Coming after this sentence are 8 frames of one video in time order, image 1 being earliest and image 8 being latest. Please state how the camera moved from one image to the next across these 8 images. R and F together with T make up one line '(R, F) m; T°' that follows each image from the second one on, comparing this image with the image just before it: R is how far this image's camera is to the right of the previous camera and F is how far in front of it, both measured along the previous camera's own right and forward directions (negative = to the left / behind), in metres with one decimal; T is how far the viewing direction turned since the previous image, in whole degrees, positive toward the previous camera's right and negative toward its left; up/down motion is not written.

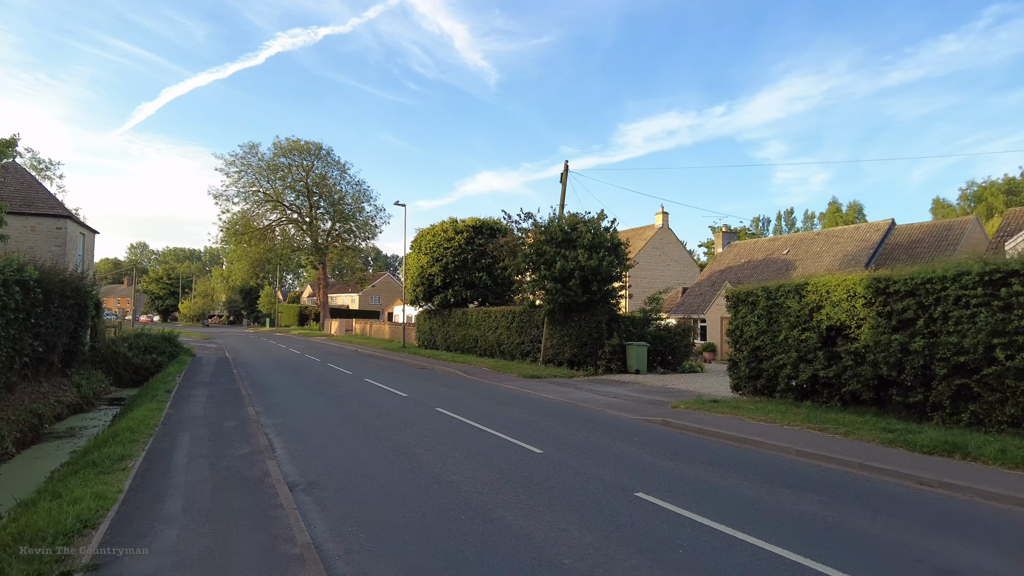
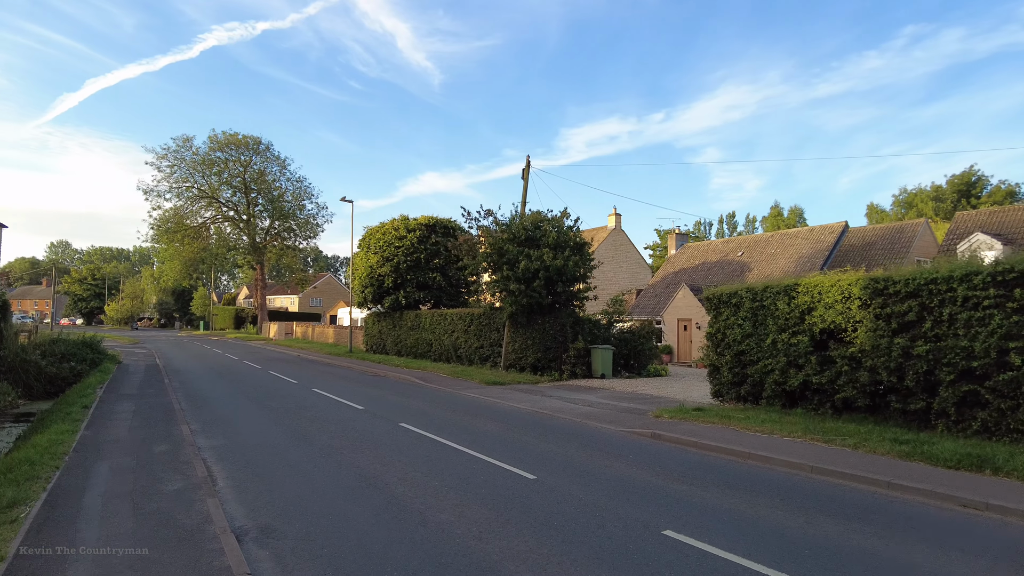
(-0.5, +1.2) m; +5°
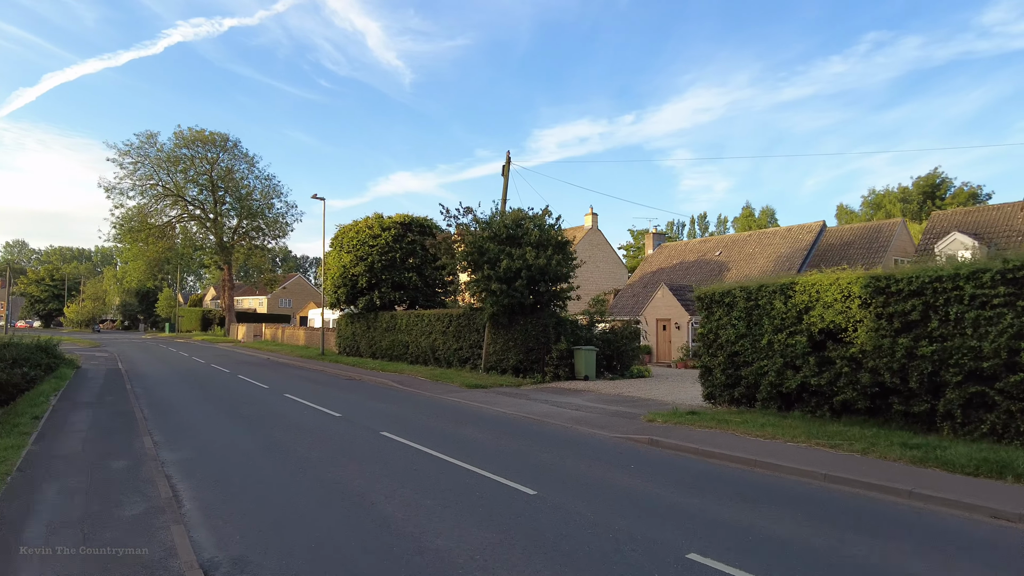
(-0.3, +0.6) m; +2°
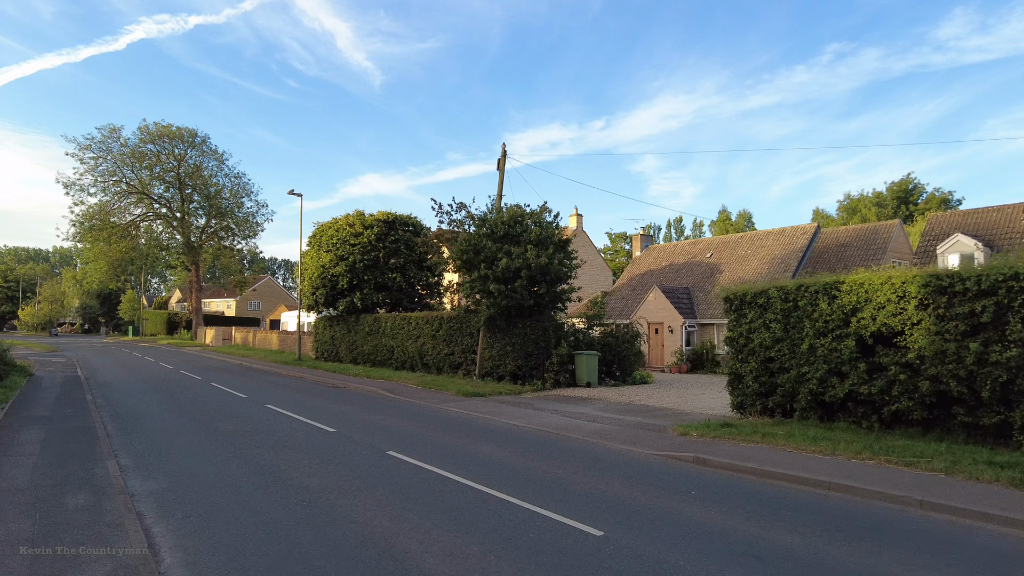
(-0.8, +1.3) m; +3°
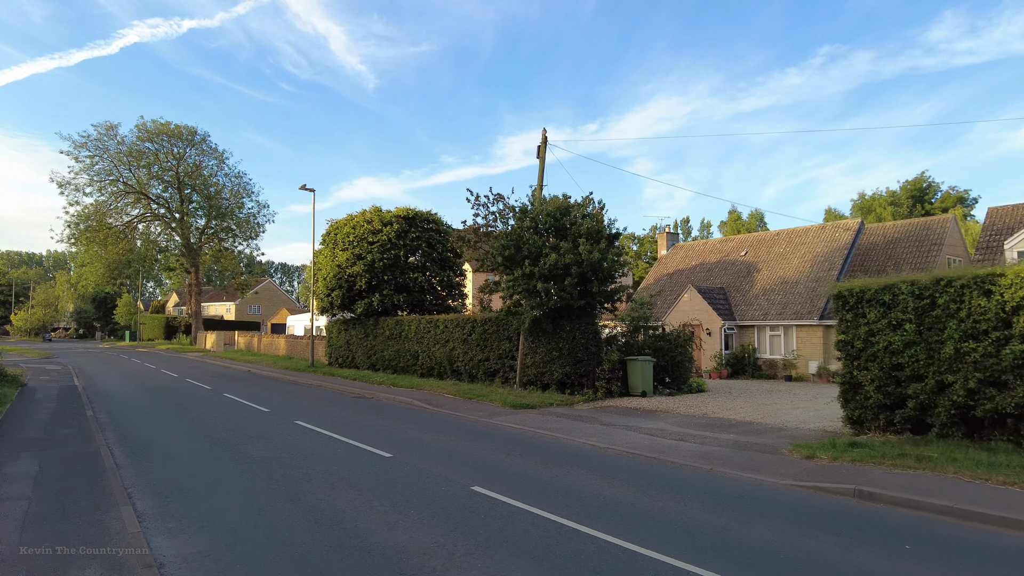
(-1.3, +1.8) m; 0°
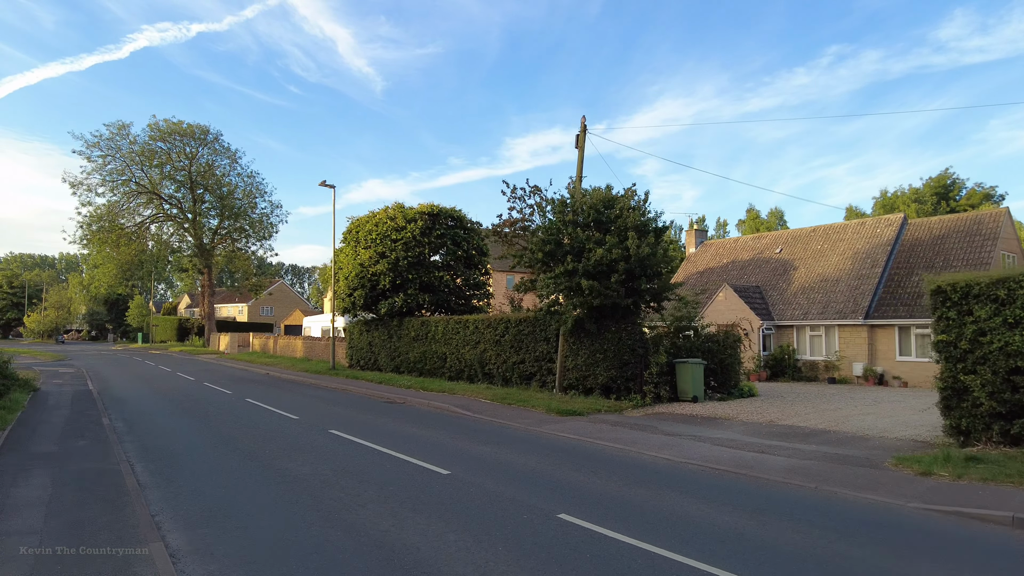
(-0.8, +1.1) m; -1°
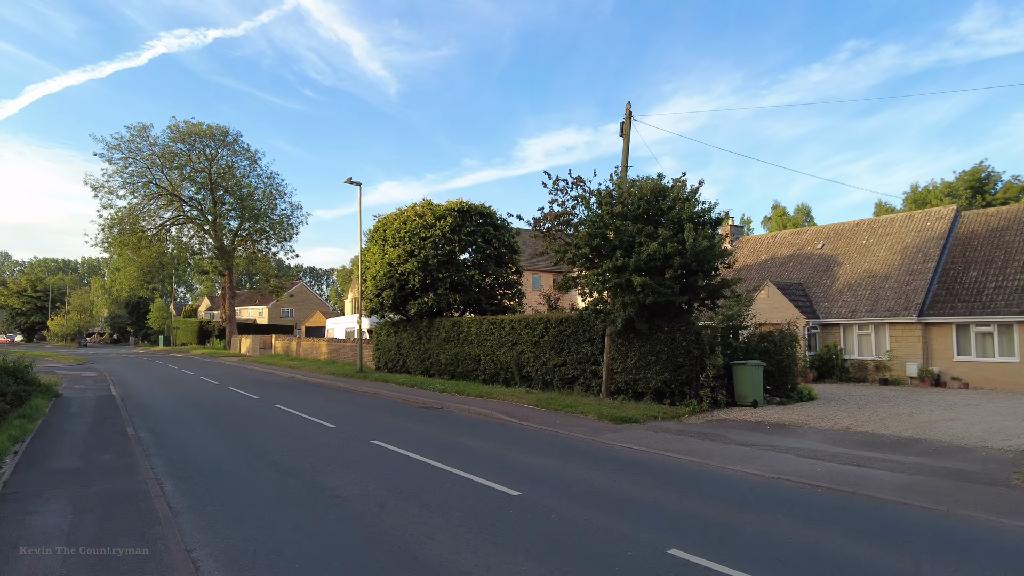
(-0.7, +1.0) m; -1°
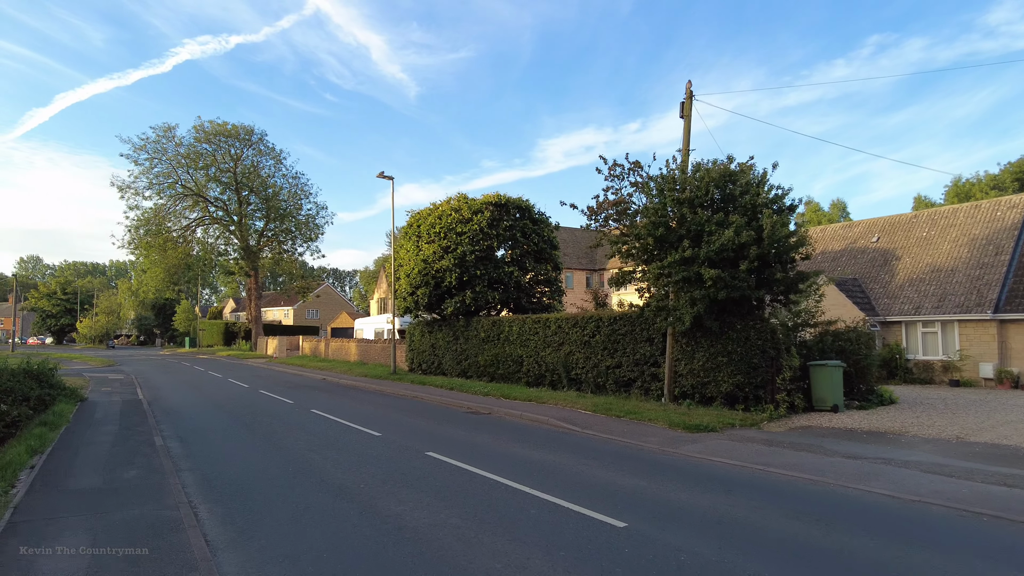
(-0.7, +1.2) m; -2°
